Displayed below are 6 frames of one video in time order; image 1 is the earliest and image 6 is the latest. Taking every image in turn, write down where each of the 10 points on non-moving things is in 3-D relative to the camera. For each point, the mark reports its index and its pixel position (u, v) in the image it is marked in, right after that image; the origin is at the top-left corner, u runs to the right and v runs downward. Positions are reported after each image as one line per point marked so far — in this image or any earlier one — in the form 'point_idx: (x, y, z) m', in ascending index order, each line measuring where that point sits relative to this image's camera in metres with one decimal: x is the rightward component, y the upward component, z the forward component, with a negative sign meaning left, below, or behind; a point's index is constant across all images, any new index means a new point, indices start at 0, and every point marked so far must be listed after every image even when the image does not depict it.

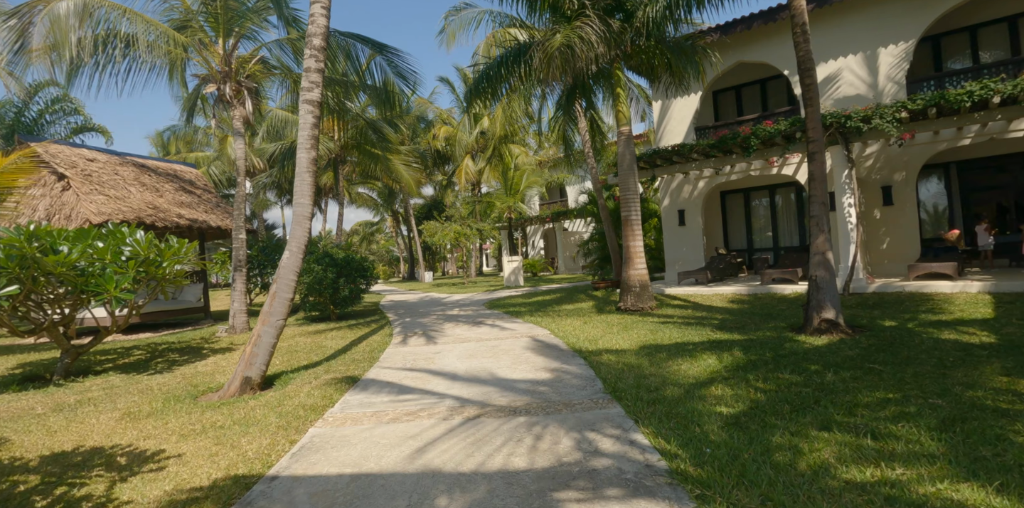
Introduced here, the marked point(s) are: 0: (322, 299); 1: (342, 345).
0: (-4.2, -1.0, +10.8) m
1: (-2.7, -1.4, +7.7) m
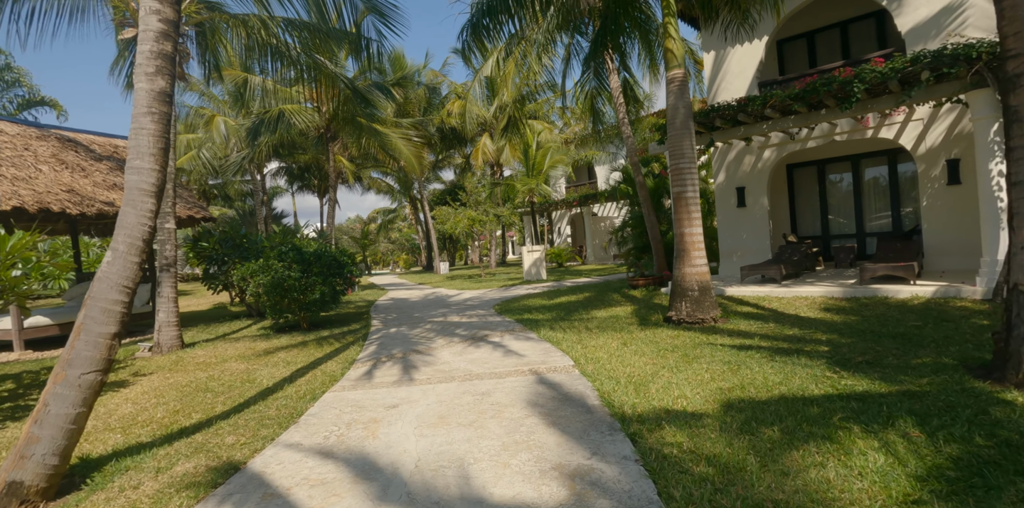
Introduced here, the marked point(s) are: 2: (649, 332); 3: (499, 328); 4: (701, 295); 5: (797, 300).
0: (-3.9, -0.9, +8.6) m
1: (-2.6, -1.4, +5.4) m
2: (+1.8, -1.0, +6.6) m
3: (-0.2, -1.2, +7.8) m
4: (+2.7, -0.6, +7.0) m
5: (+4.6, -0.7, +8.0) m
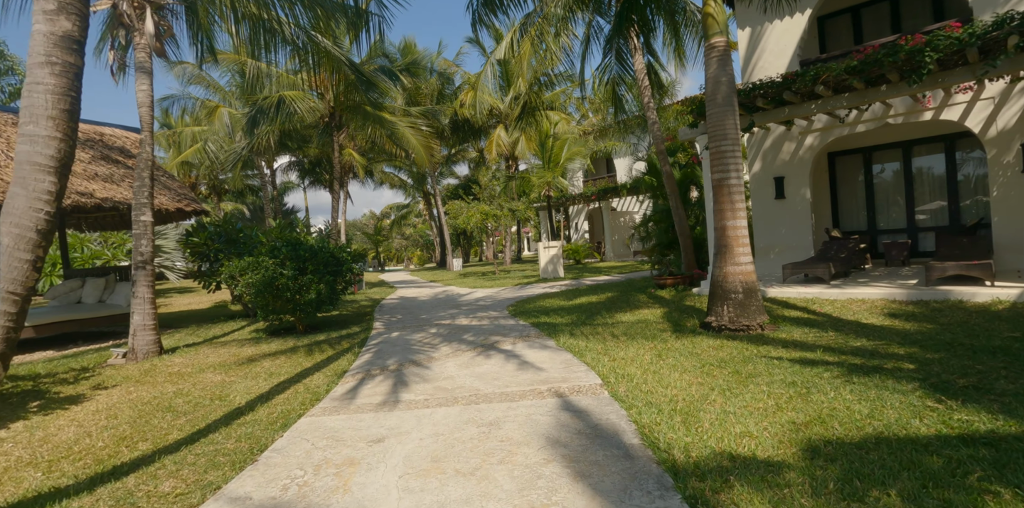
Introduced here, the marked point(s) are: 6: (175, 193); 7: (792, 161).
0: (-3.7, -0.8, +7.8) m
1: (-2.5, -1.4, +4.6) m
2: (+2.0, -1.0, +5.7) m
3: (0.0, -1.1, +6.9) m
4: (+2.9, -0.5, +6.0) m
5: (+4.8, -0.7, +7.0) m
6: (-6.2, +1.1, +9.0) m
7: (+5.7, +1.9, +10.0) m
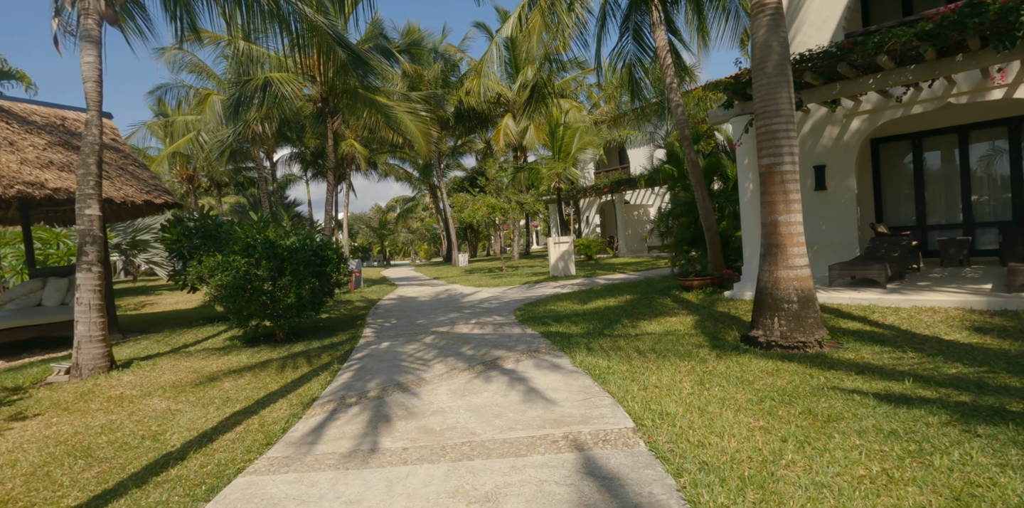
0: (-3.6, -0.8, +6.9) m
1: (-2.4, -1.4, +3.7) m
2: (+2.1, -1.0, +4.6) m
3: (+0.1, -1.1, +5.9) m
4: (+2.9, -0.5, +5.0) m
5: (+4.9, -0.7, +5.9) m
6: (-6.0, +1.2, +8.0) m
7: (+5.8, +1.9, +8.9) m
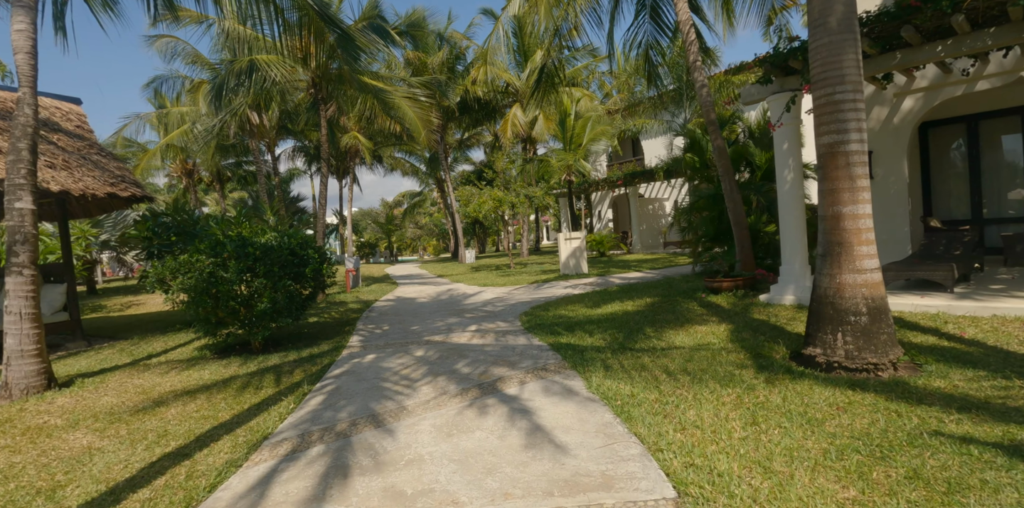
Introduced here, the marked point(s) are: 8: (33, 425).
0: (-3.6, -0.8, +6.1) m
1: (-2.4, -1.4, +2.8) m
2: (+2.1, -1.0, +3.7) m
3: (+0.1, -1.1, +5.0) m
4: (+2.9, -0.6, +4.0) m
5: (+4.9, -0.7, +4.9) m
6: (-6.0, +1.2, +7.3) m
7: (+5.9, +2.0, +7.9) m
8: (-3.9, -1.4, +4.1) m
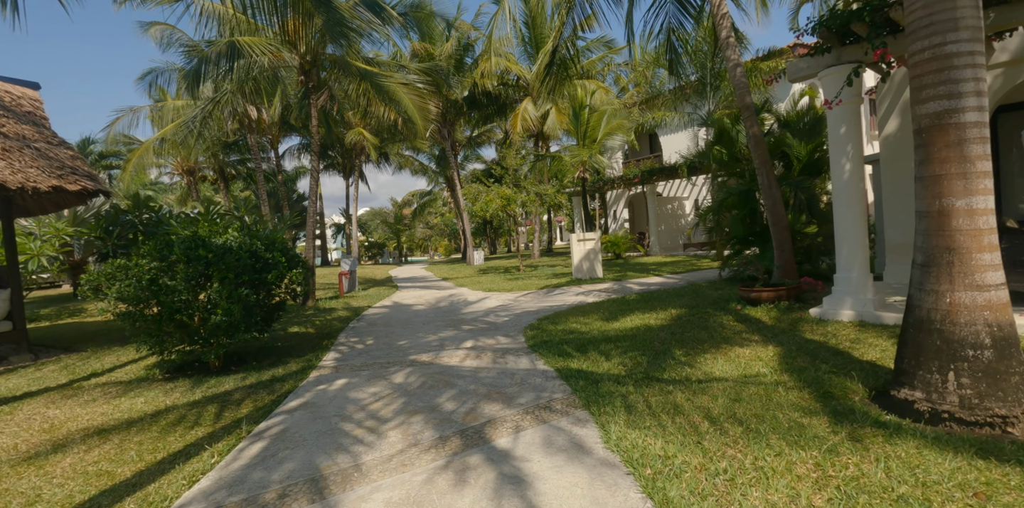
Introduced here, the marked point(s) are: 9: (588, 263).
0: (-3.6, -0.8, +5.1) m
1: (-2.5, -1.4, +1.9) m
2: (+2.0, -1.1, +2.6) m
3: (+0.1, -1.2, +4.0) m
4: (+2.9, -0.6, +2.9) m
5: (+4.9, -0.8, +3.7) m
6: (-5.9, +1.1, +6.4) m
7: (+6.0, +1.9, +6.7) m
8: (-3.9, -1.4, +3.1) m
9: (+2.0, -0.2, +13.1) m
